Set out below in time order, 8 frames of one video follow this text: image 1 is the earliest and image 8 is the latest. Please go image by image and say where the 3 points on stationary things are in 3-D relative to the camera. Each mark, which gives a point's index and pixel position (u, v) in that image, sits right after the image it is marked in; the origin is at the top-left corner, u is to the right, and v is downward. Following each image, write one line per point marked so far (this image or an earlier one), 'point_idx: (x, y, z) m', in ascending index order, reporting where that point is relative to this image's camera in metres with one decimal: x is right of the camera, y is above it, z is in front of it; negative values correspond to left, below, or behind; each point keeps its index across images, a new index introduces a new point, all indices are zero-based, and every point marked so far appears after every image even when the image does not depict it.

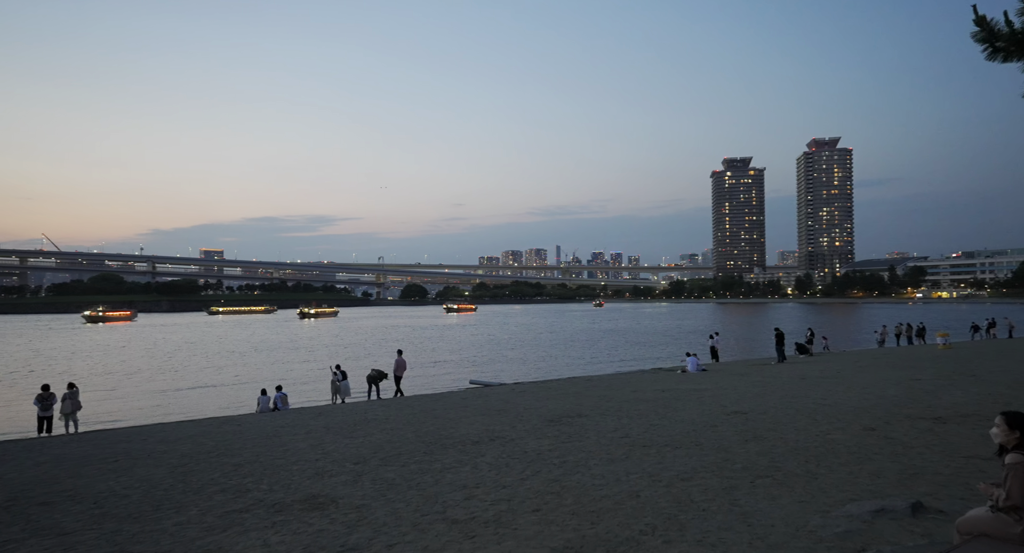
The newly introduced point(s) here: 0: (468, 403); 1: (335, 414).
0: (-0.8, -2.4, +15.0) m
1: (-3.5, -2.6, +15.5) m
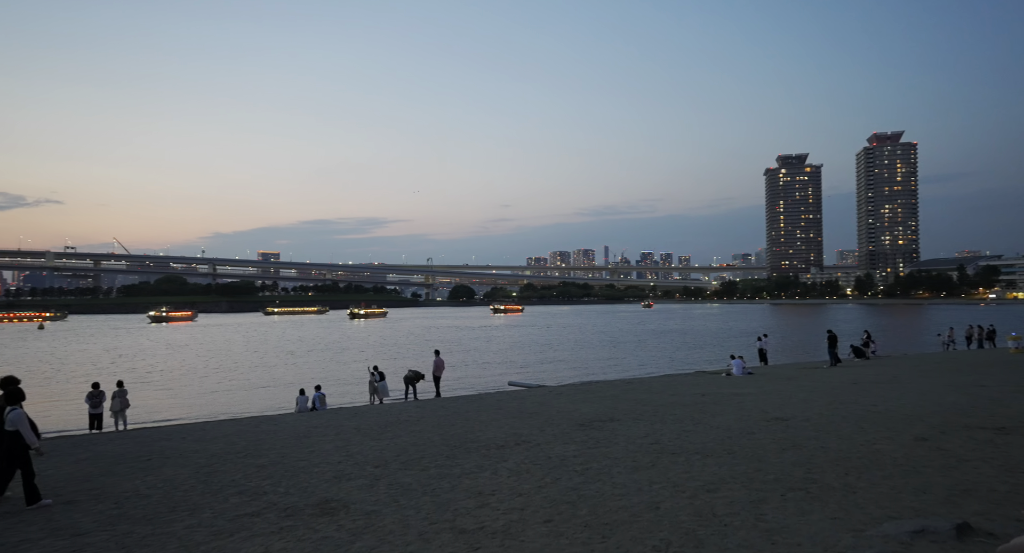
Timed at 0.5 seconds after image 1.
0: (-0.2, -2.4, +14.6) m
1: (-2.8, -2.6, +15.4) m
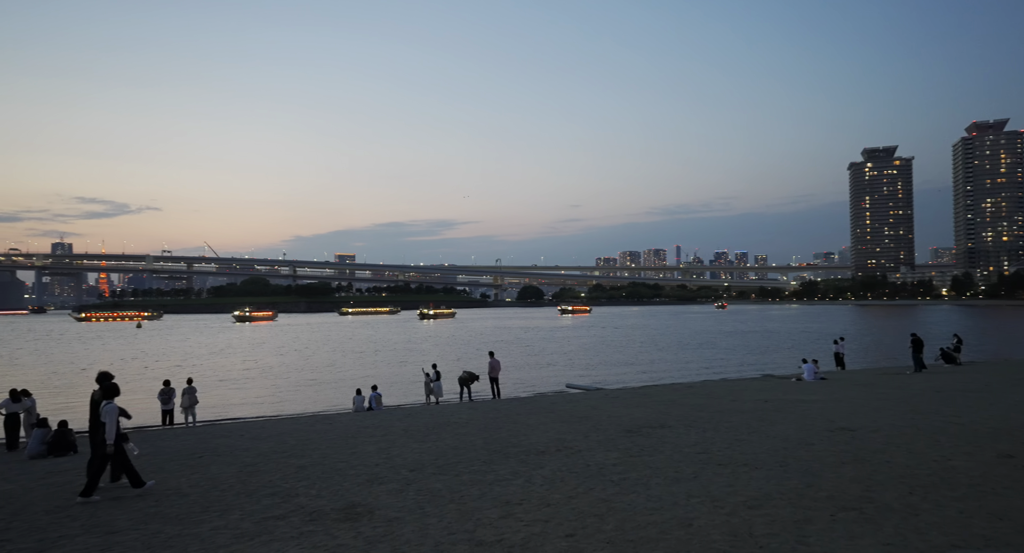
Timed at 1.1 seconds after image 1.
0: (+0.8, -2.3, +14.2) m
1: (-1.7, -2.6, +15.2) m
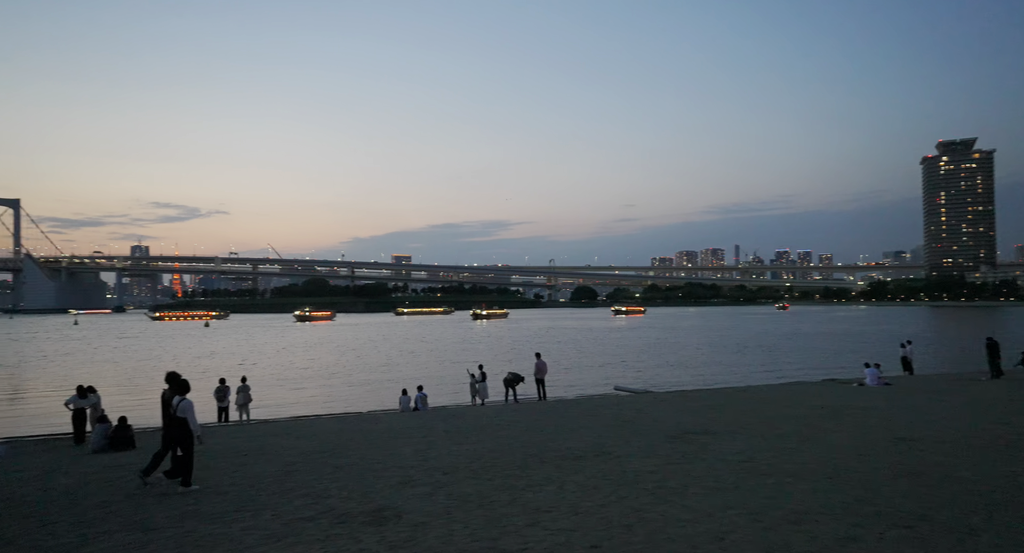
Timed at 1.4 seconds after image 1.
0: (+1.5, -2.3, +13.9) m
1: (-0.9, -2.6, +15.1) m
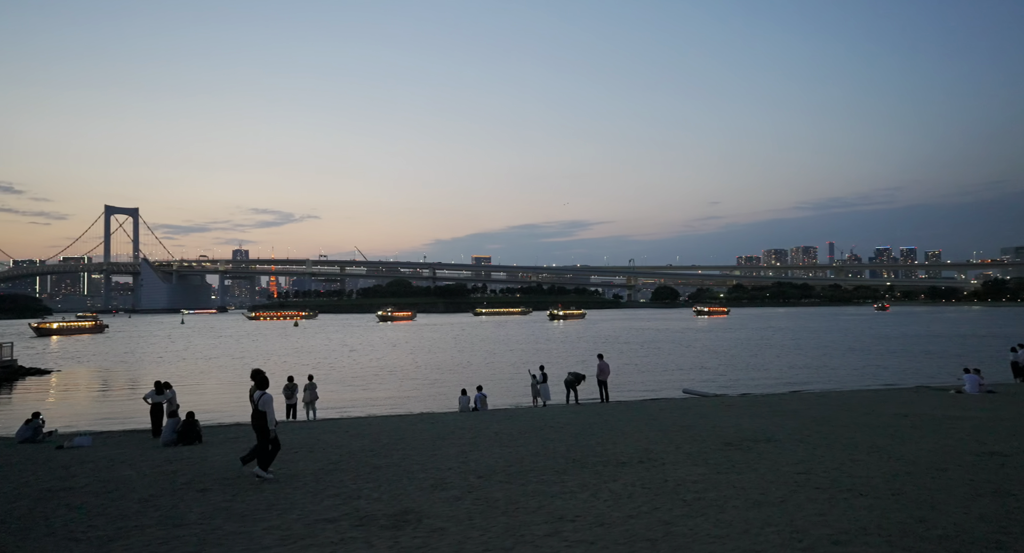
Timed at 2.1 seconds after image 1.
0: (+2.4, -2.3, +13.2) m
1: (+0.2, -2.6, +14.7) m
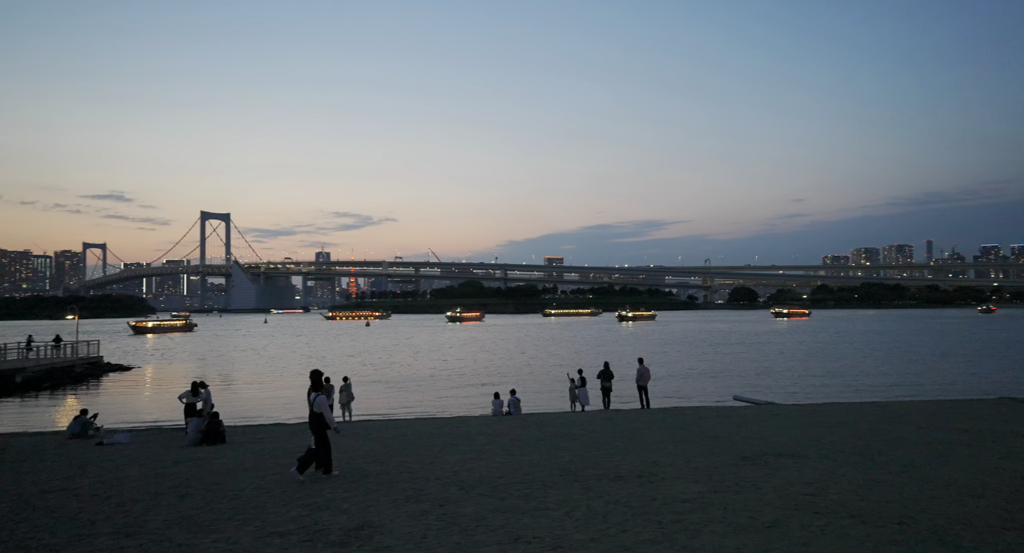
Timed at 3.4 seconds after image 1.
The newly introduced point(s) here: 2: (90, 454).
0: (+2.8, -2.3, +12.3) m
1: (+0.7, -2.5, +14.0) m
2: (-7.2, -2.9, +13.8) m
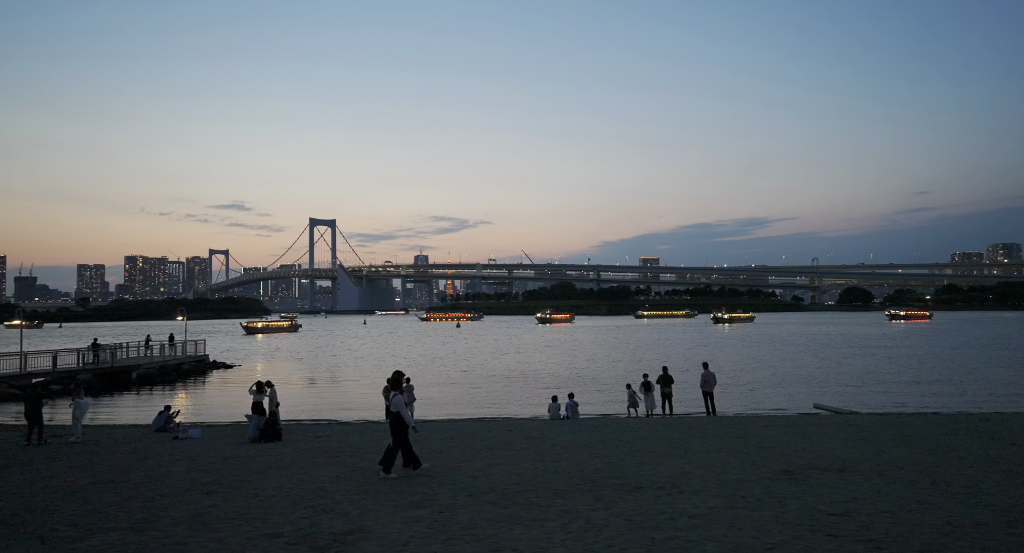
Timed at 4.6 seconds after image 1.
0: (+3.4, -2.2, +11.4) m
1: (+1.6, -2.5, +13.4) m
2: (-6.3, -3.0, +14.3) m
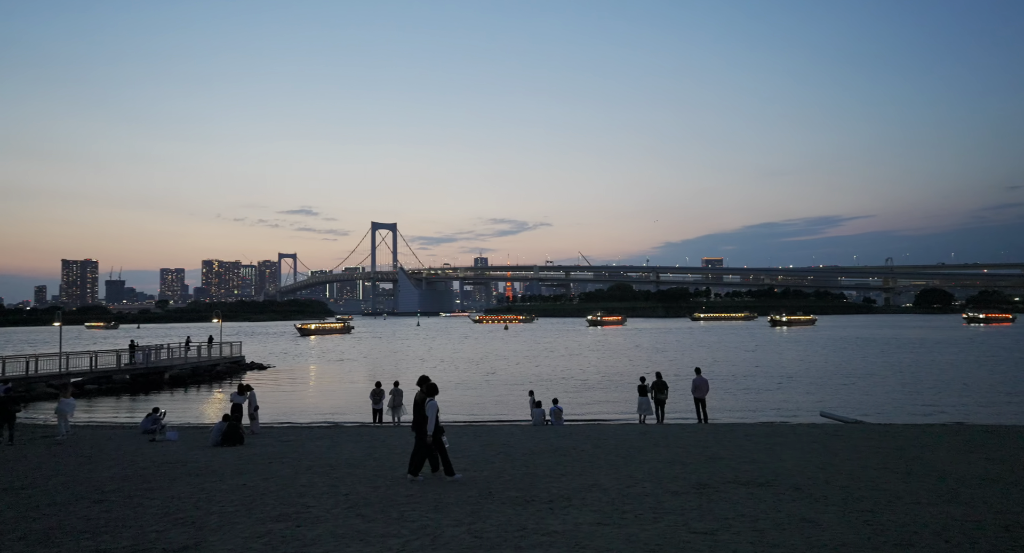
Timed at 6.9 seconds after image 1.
0: (+2.7, -2.2, +10.4) m
1: (+1.1, -2.5, +12.5) m
2: (-6.6, -3.0, +14.2) m
